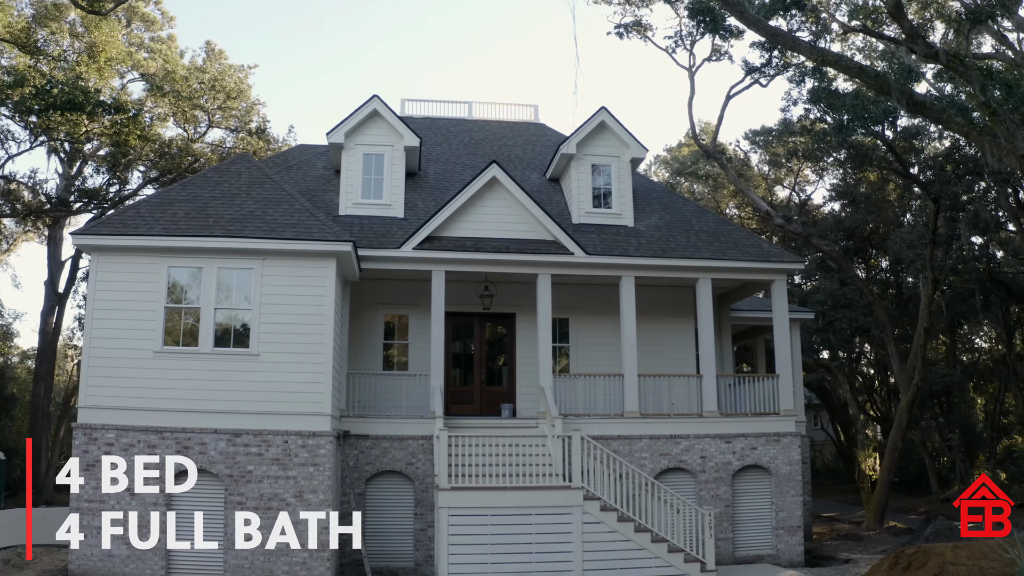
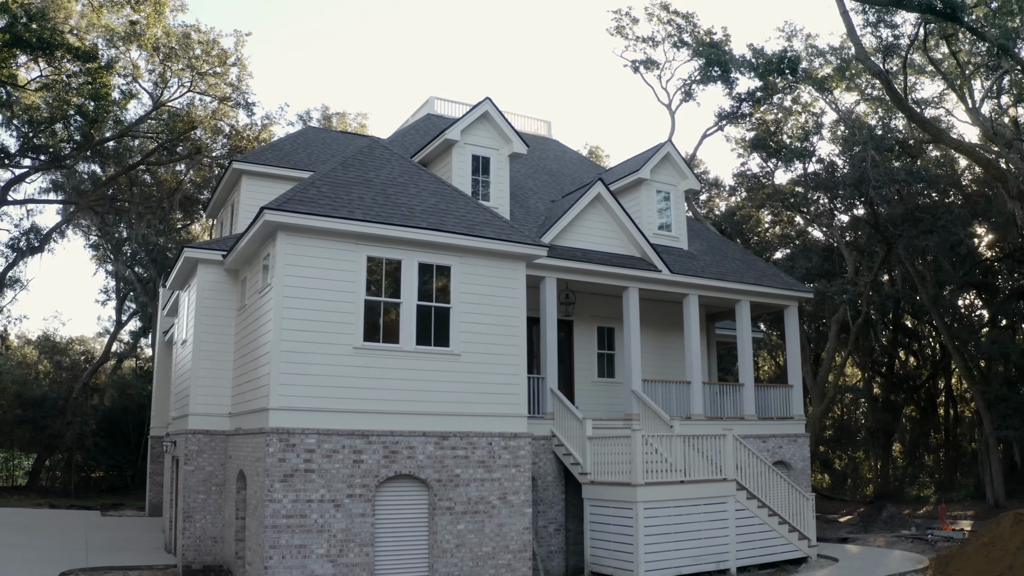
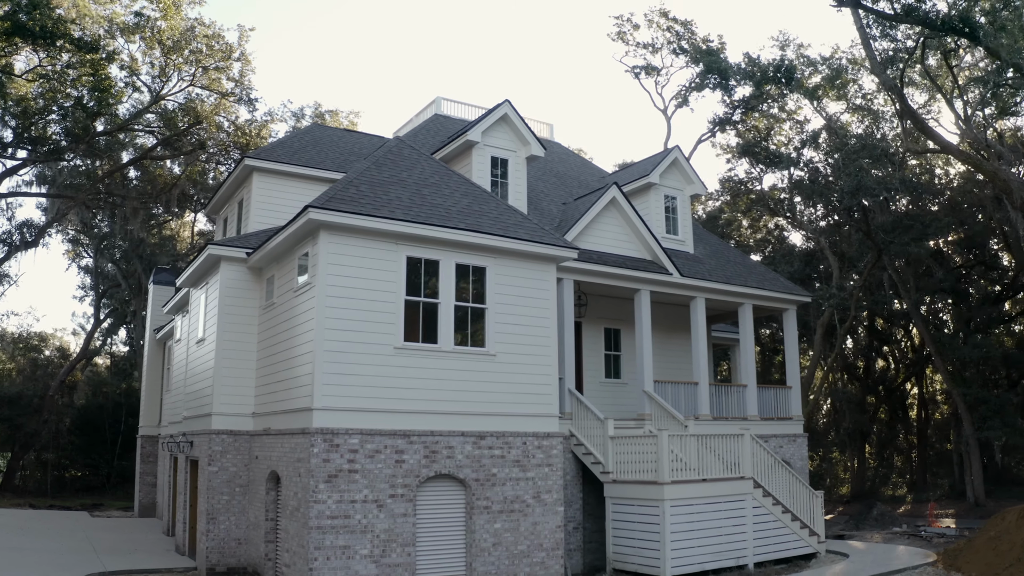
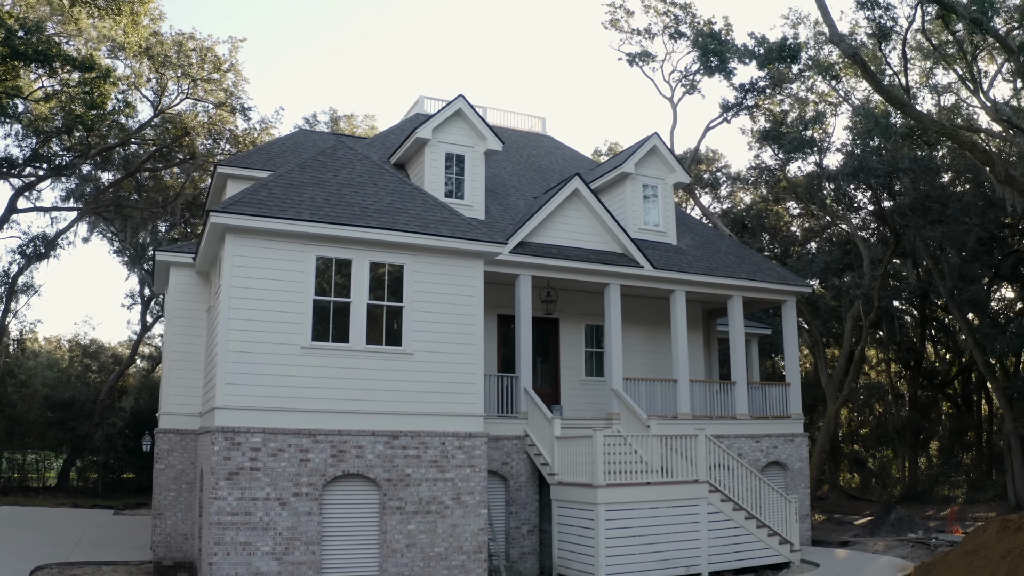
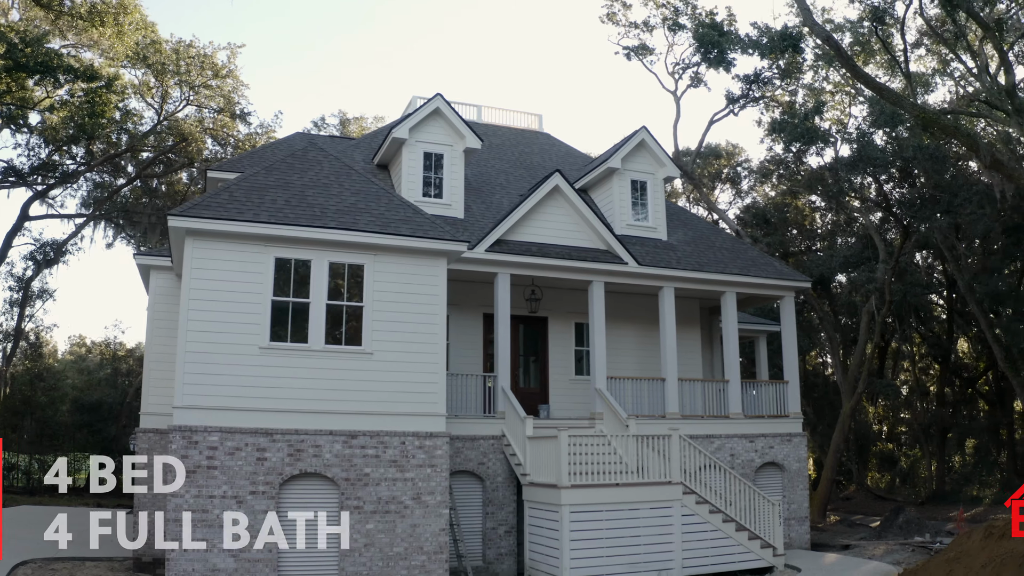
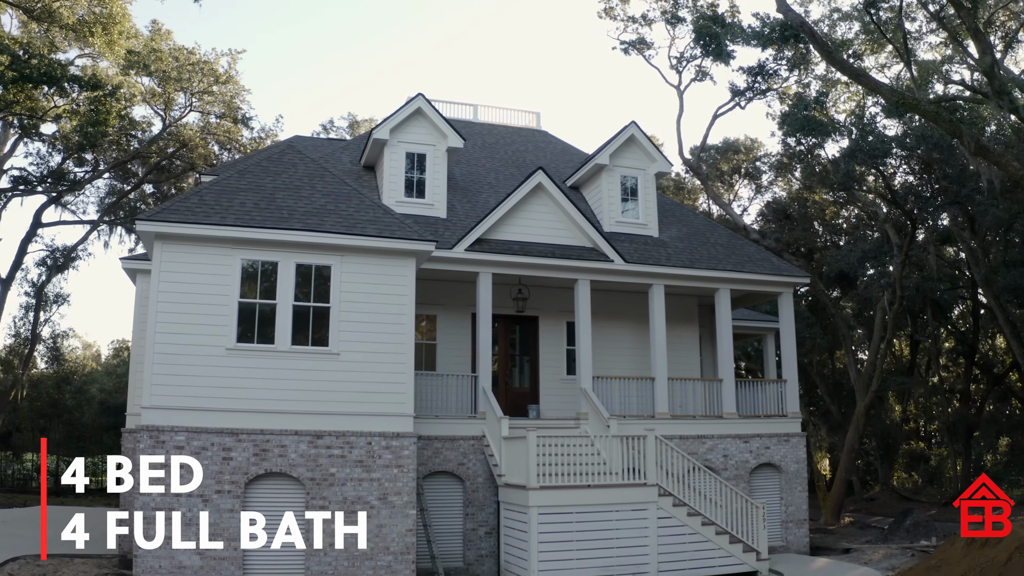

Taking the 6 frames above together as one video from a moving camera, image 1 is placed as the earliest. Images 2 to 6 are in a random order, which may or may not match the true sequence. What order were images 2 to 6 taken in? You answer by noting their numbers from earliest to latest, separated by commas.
6, 5, 4, 2, 3
